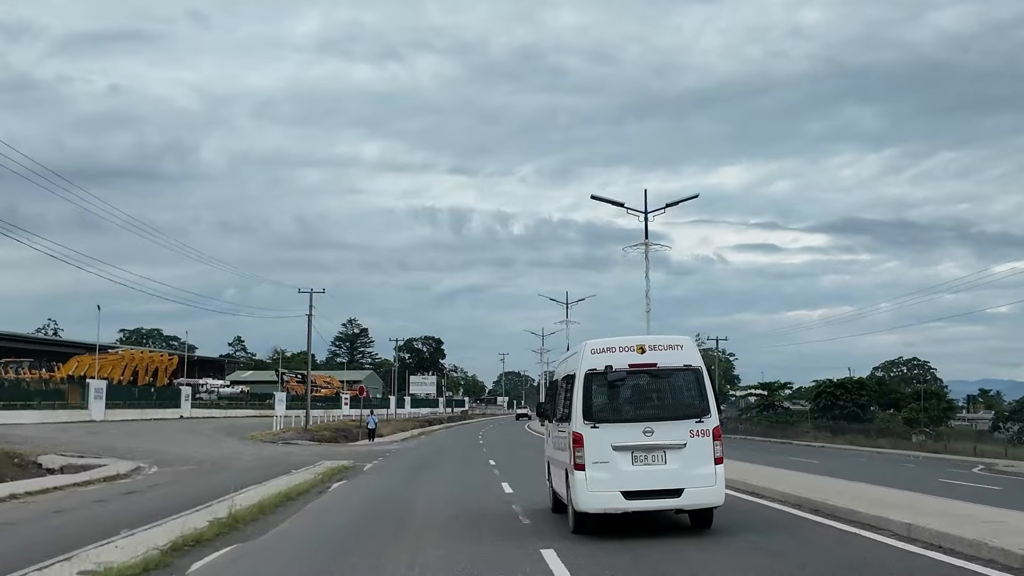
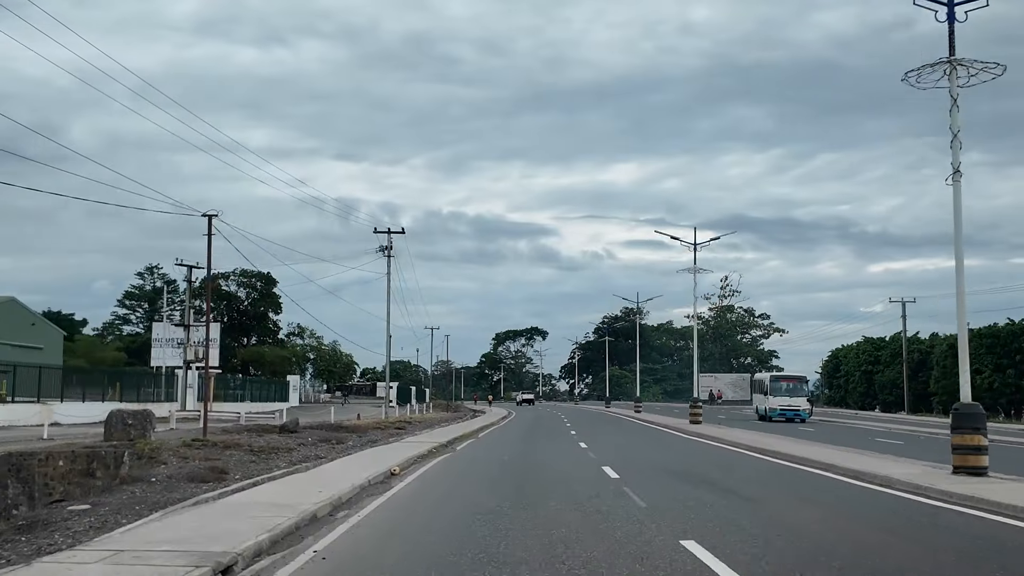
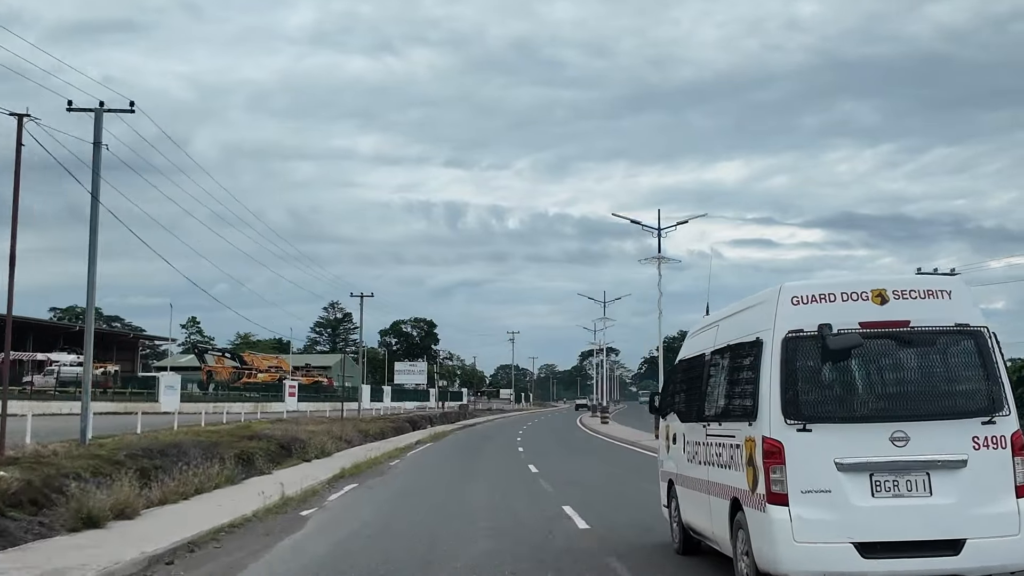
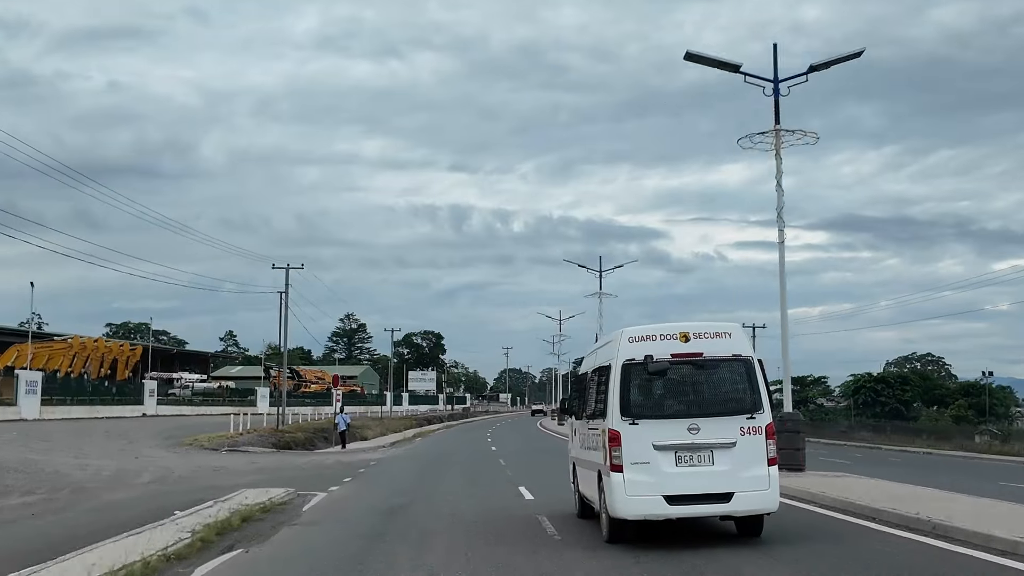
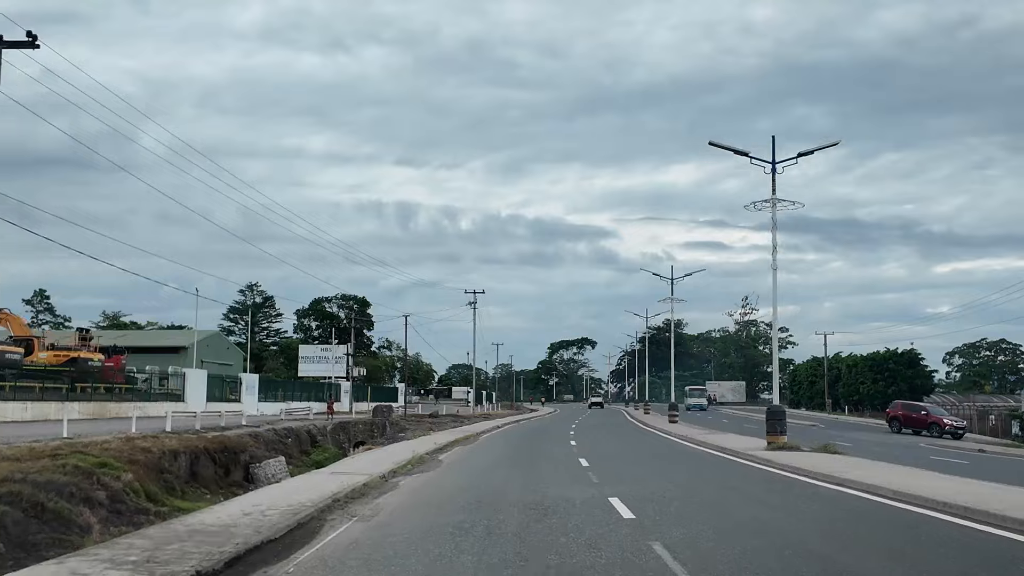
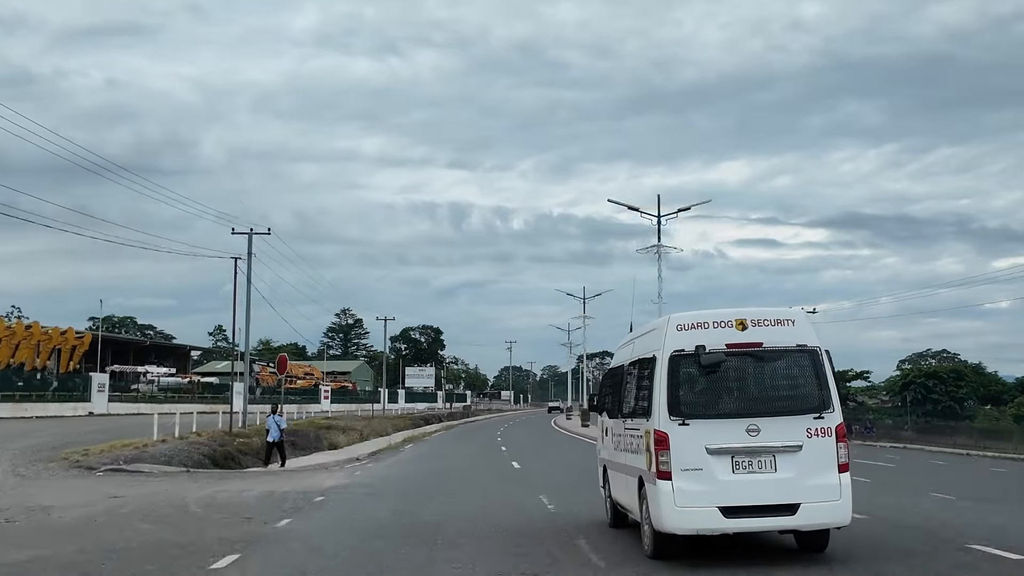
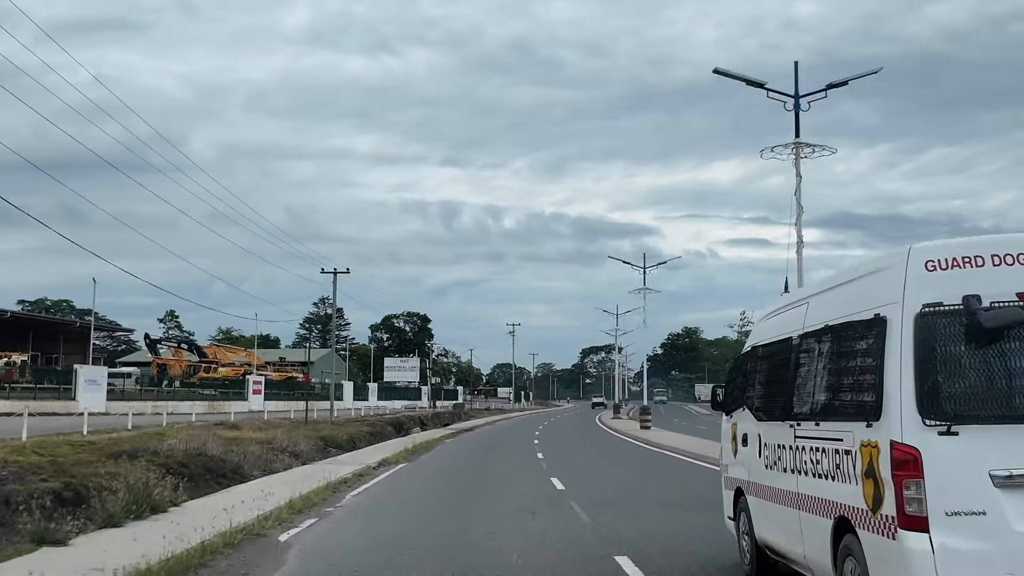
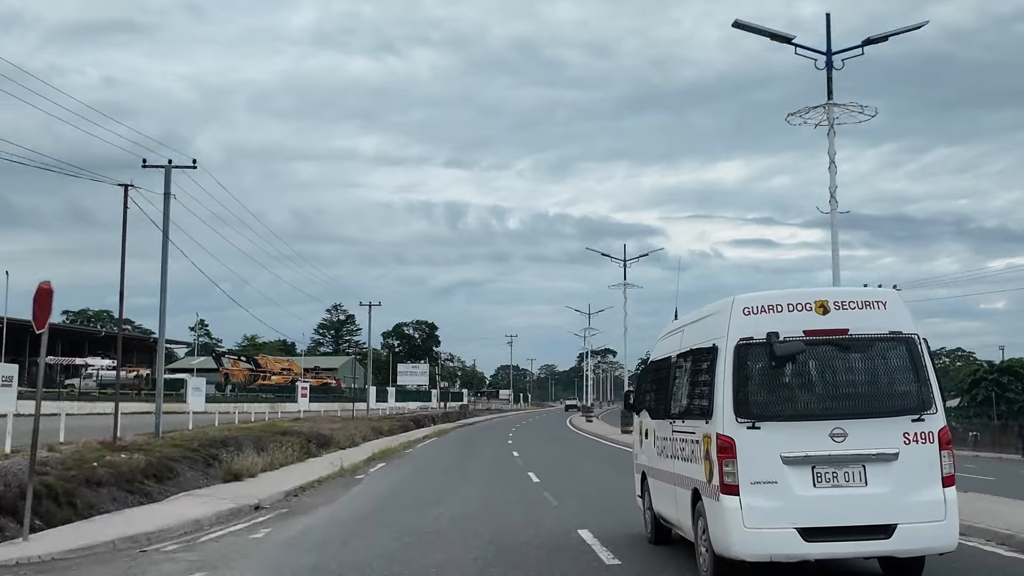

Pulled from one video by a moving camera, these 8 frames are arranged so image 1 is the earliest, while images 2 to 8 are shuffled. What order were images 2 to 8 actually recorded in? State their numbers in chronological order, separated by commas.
4, 6, 8, 3, 7, 5, 2
